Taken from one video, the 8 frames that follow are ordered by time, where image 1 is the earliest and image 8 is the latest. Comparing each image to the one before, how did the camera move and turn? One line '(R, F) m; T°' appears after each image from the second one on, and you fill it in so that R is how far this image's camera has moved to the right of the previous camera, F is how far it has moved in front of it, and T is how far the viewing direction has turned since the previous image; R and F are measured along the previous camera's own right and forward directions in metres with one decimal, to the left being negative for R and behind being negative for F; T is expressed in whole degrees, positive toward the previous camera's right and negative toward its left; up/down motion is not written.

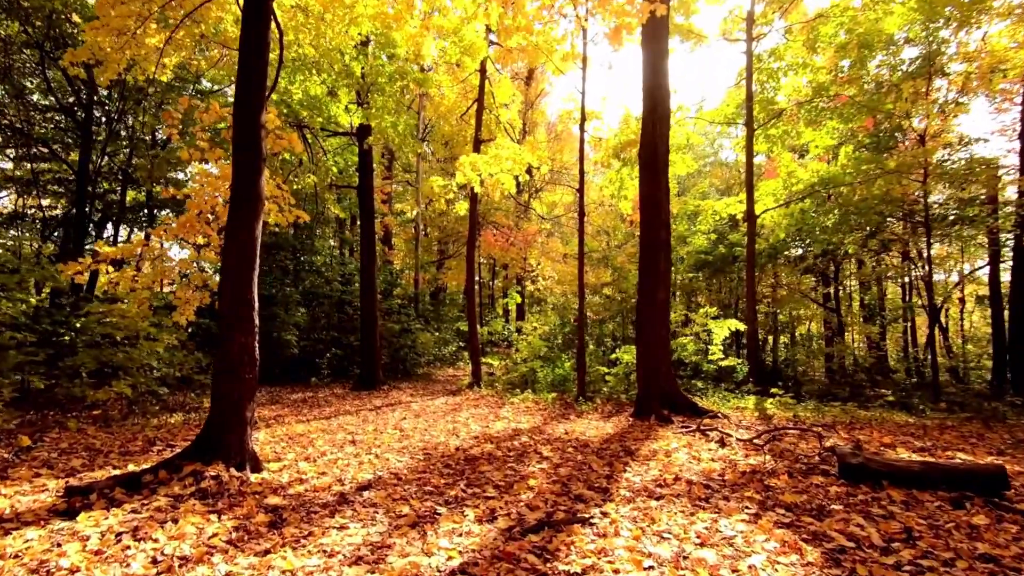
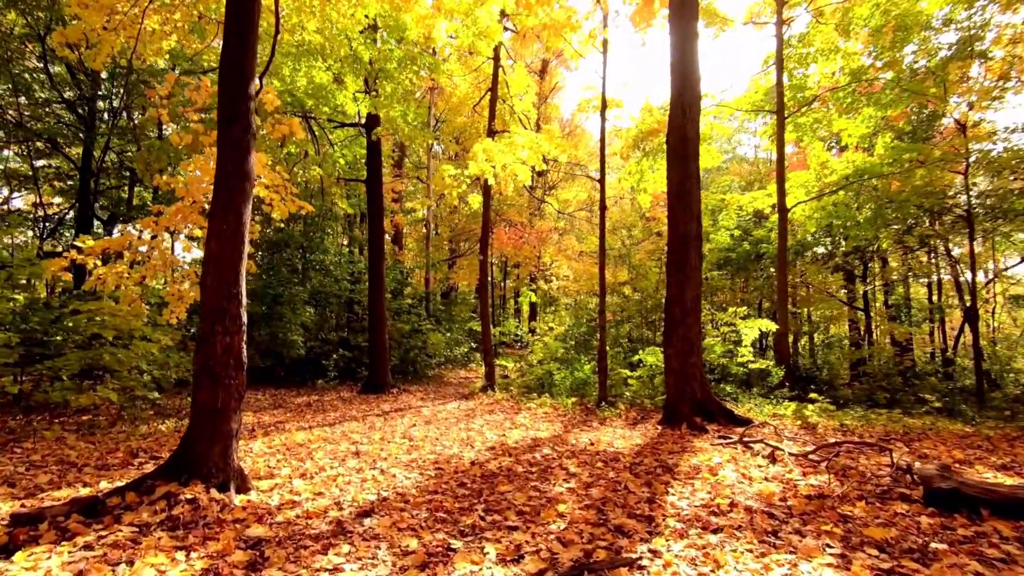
(-0.1, +0.6) m; -1°
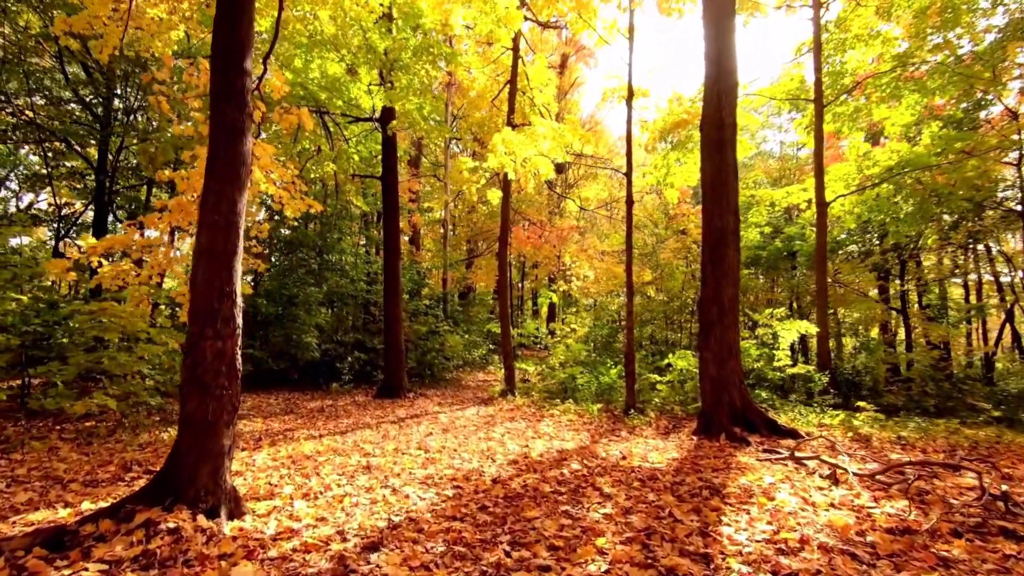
(-0.1, +0.5) m; -2°
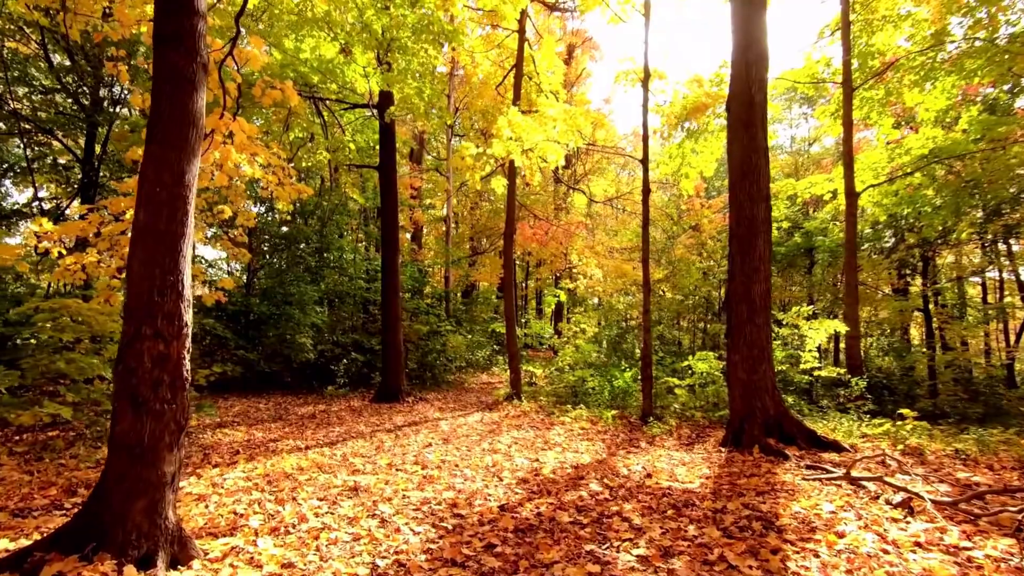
(-0.1, +0.7) m; 0°
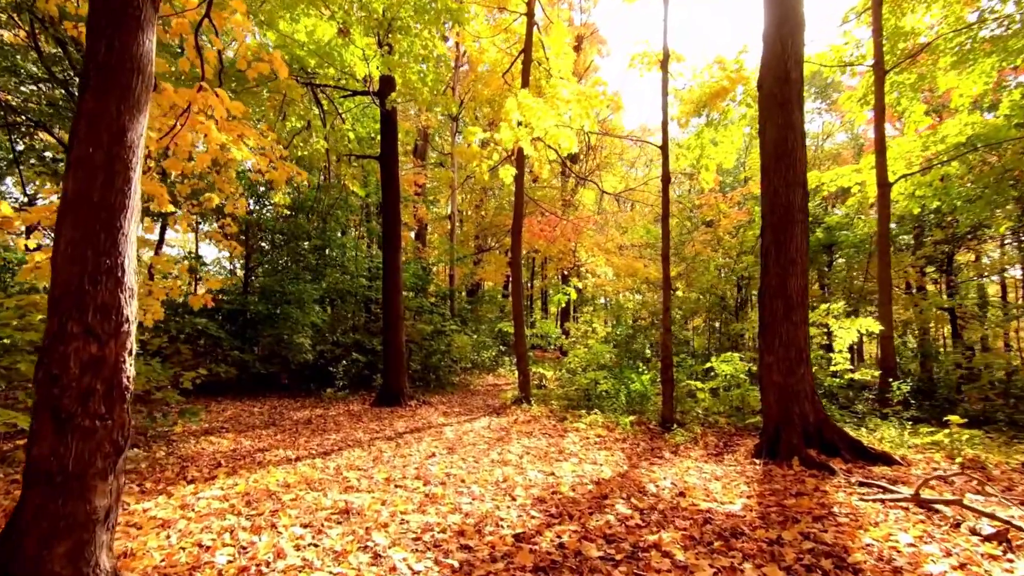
(-0.1, +0.6) m; -1°
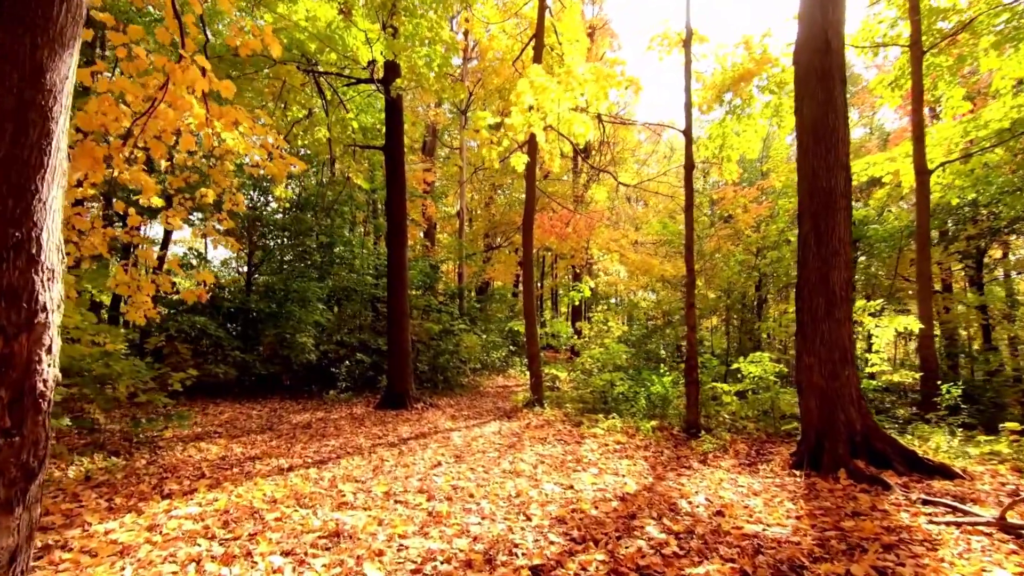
(0.0, +0.5) m; -1°
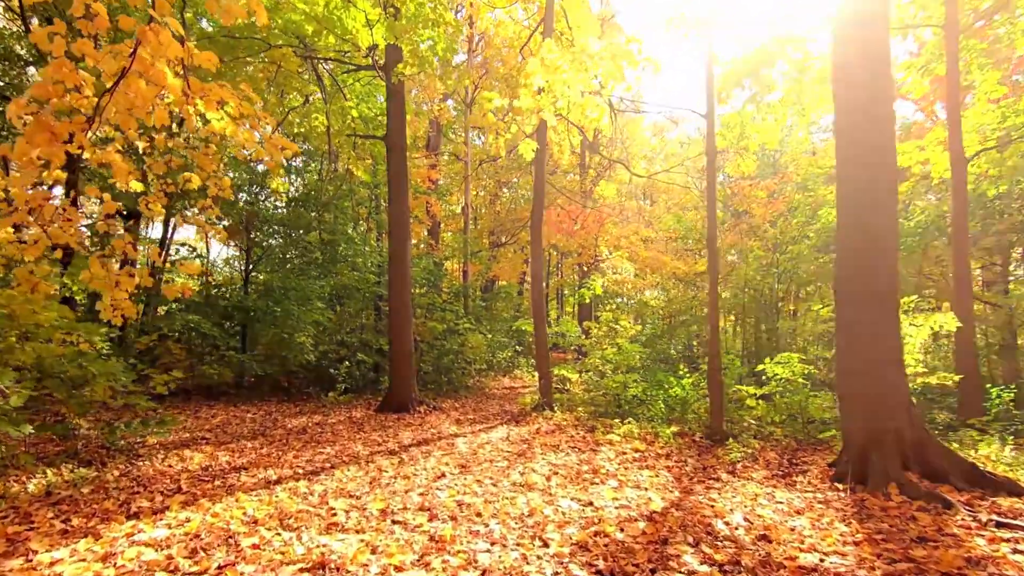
(-0.1, +0.5) m; -1°
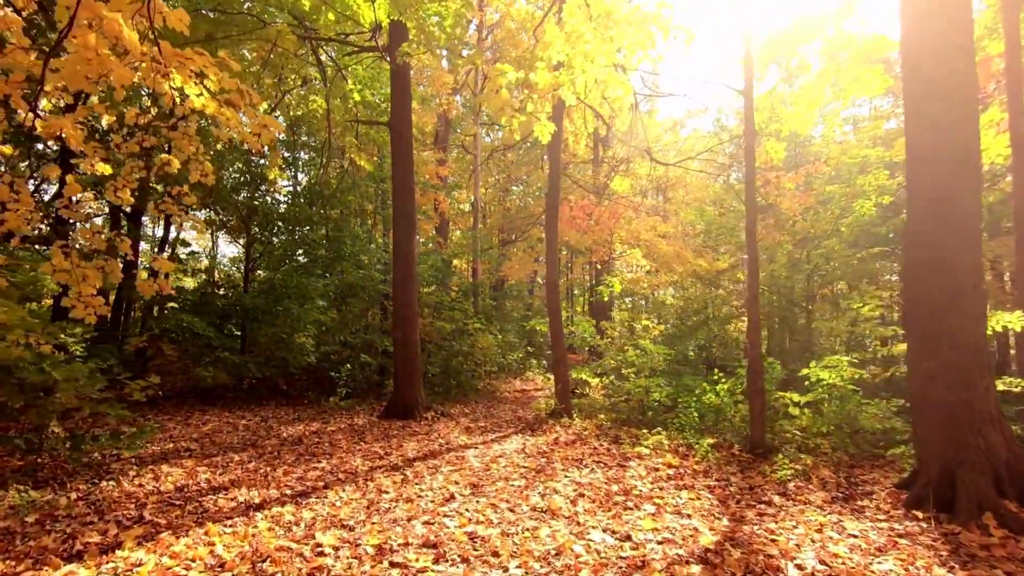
(-0.1, +0.6) m; -1°
